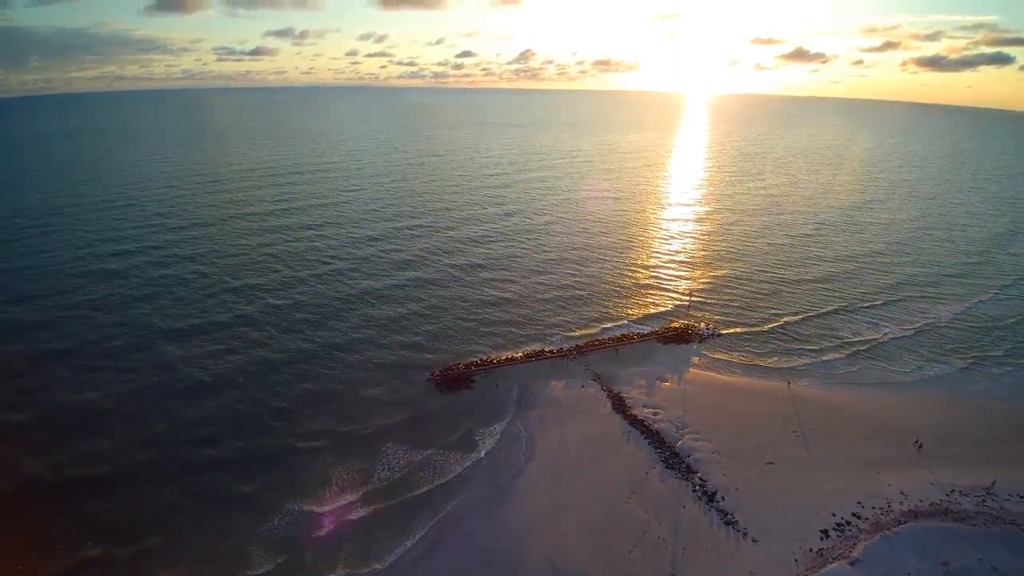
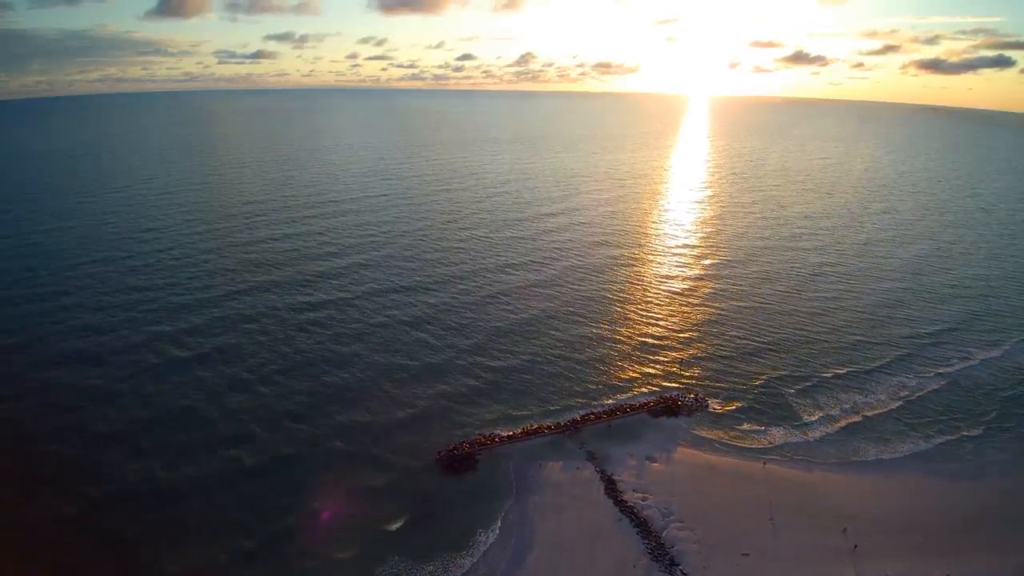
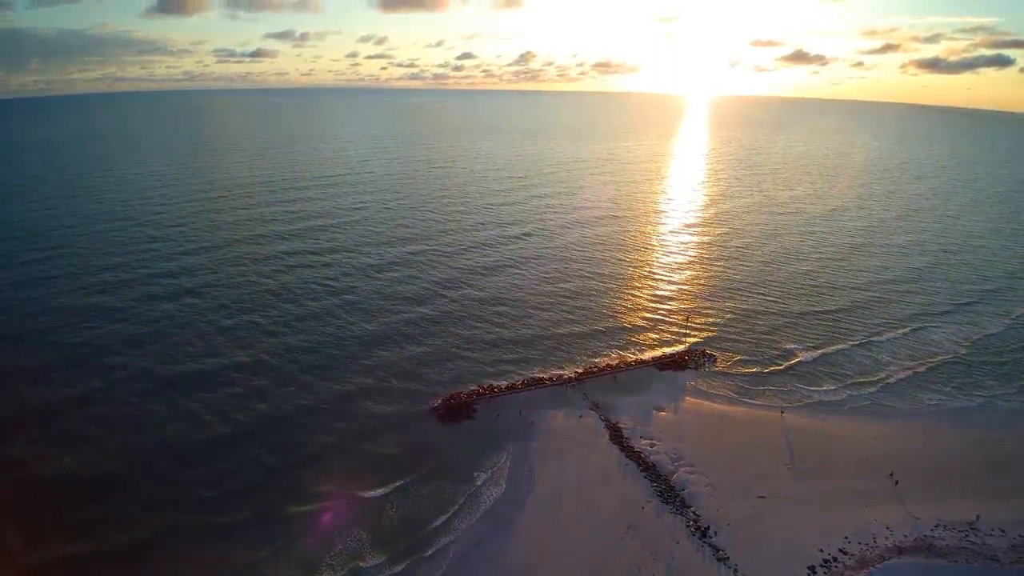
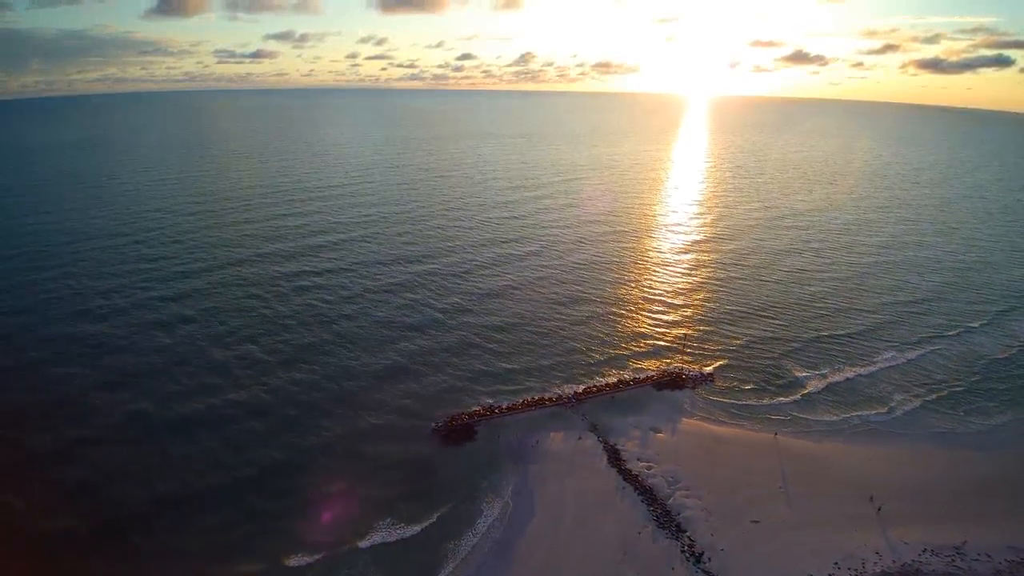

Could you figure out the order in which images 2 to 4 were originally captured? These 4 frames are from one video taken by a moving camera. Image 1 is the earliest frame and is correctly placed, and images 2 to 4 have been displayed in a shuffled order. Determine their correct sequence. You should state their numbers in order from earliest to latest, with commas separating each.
3, 4, 2
